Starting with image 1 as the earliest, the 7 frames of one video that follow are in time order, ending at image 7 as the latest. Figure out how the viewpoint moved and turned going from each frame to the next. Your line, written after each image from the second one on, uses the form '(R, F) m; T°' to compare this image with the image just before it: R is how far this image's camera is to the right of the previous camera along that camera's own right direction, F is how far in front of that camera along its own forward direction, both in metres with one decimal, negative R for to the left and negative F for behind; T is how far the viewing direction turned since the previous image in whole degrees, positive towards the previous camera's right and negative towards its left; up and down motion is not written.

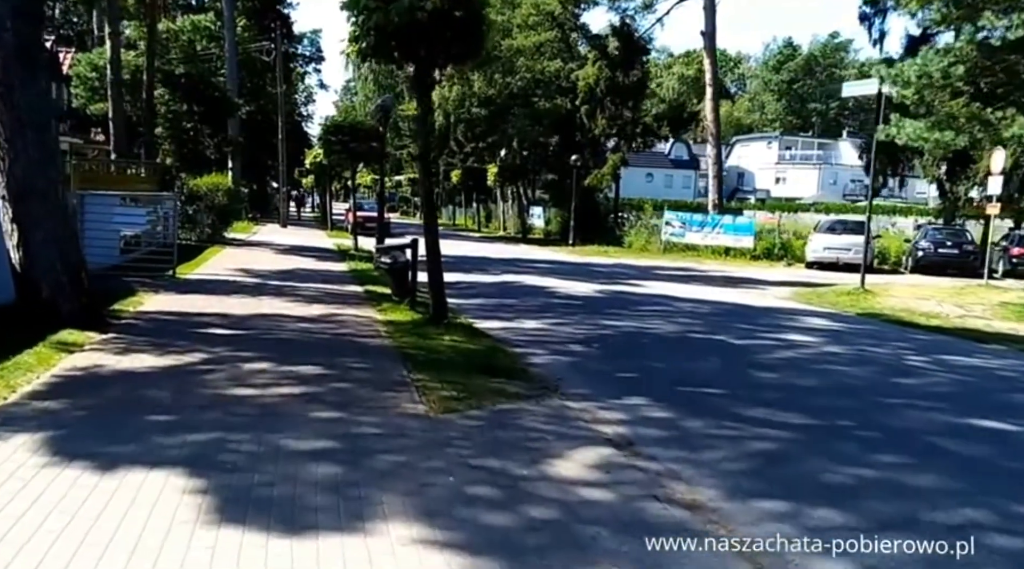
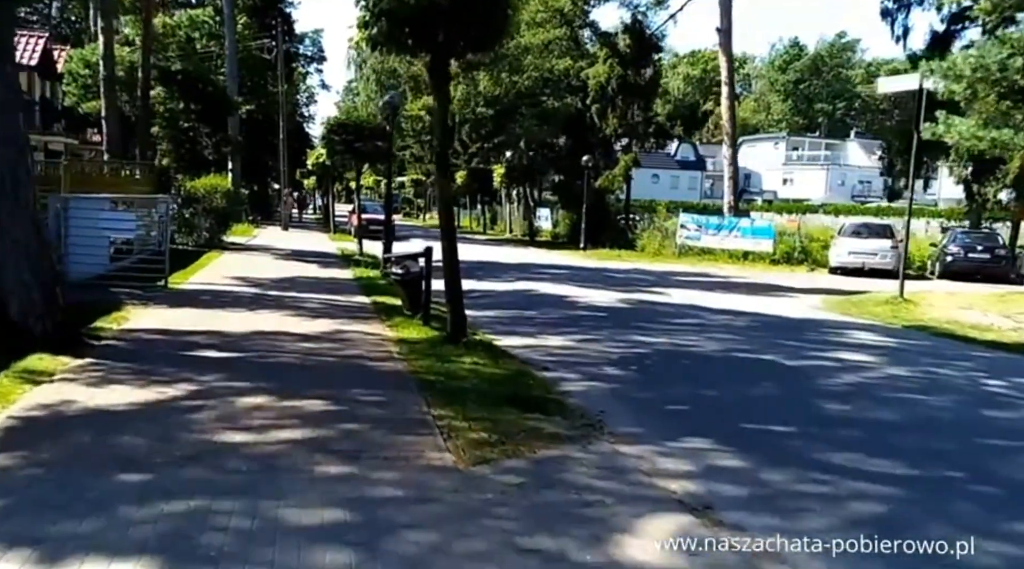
(-0.3, +1.4) m; 0°
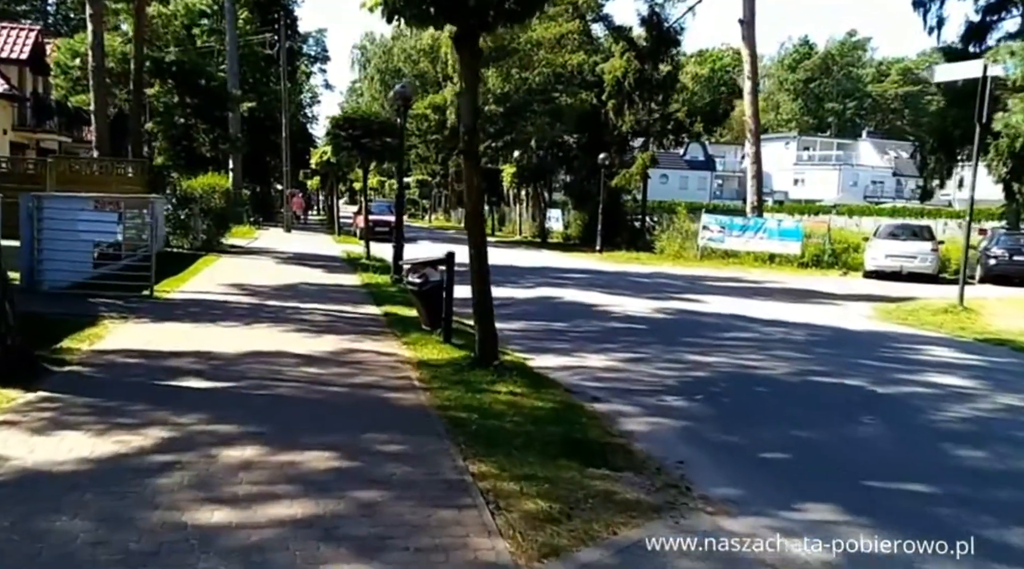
(-0.4, +1.9) m; 0°
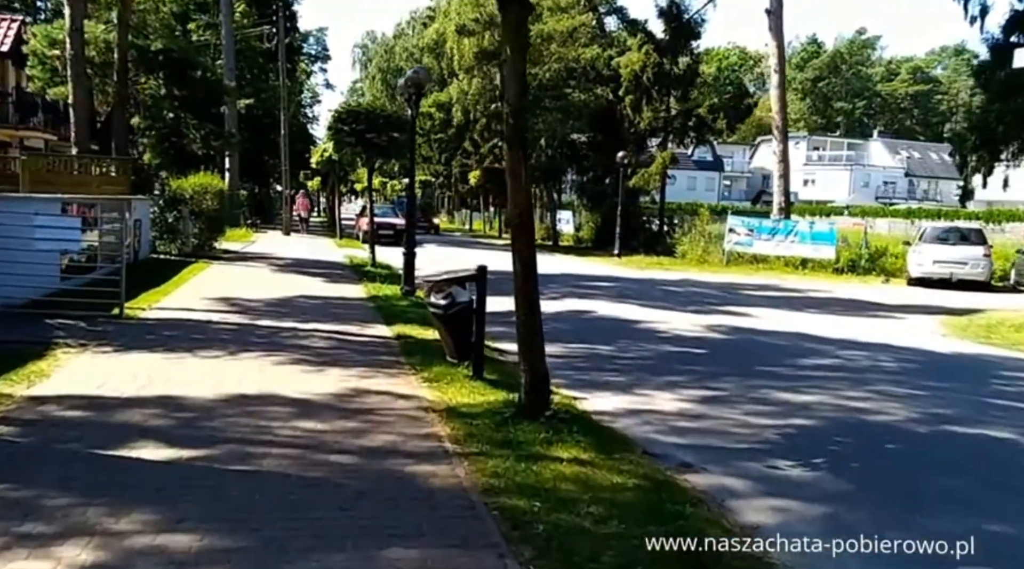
(-0.4, +2.3) m; 0°
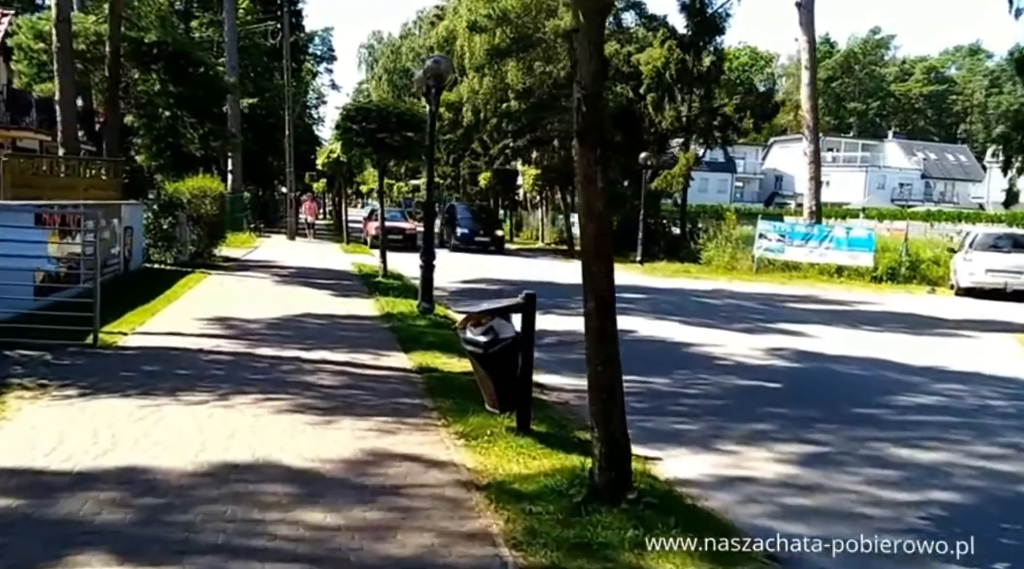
(-0.4, +1.9) m; 0°
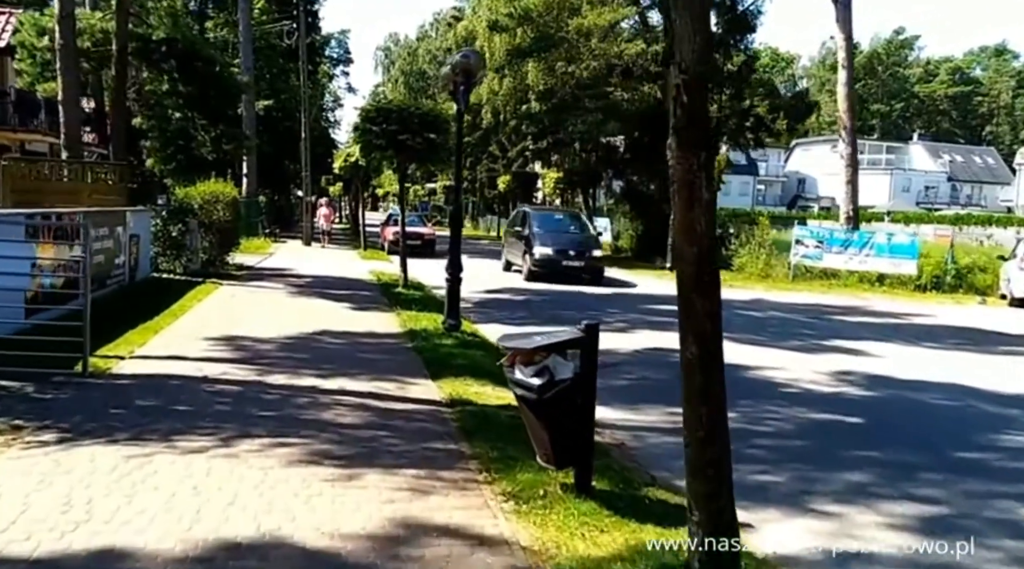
(-0.3, +1.3) m; -1°
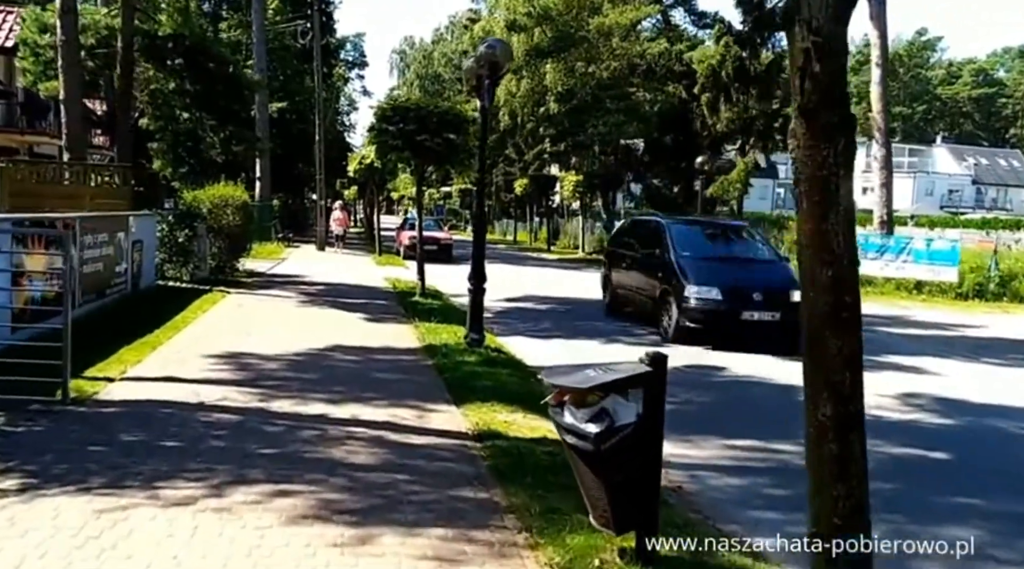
(-0.2, +1.2) m; -1°
